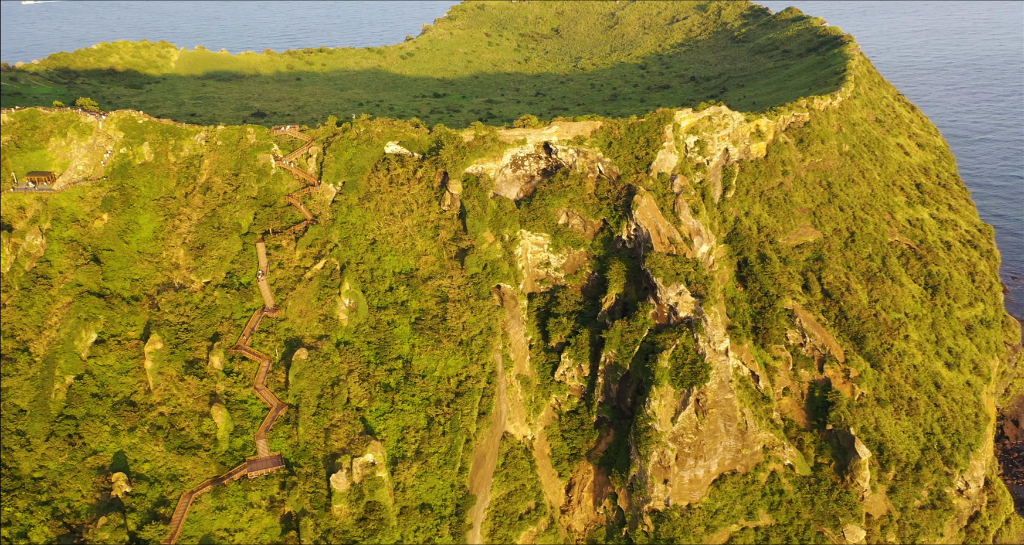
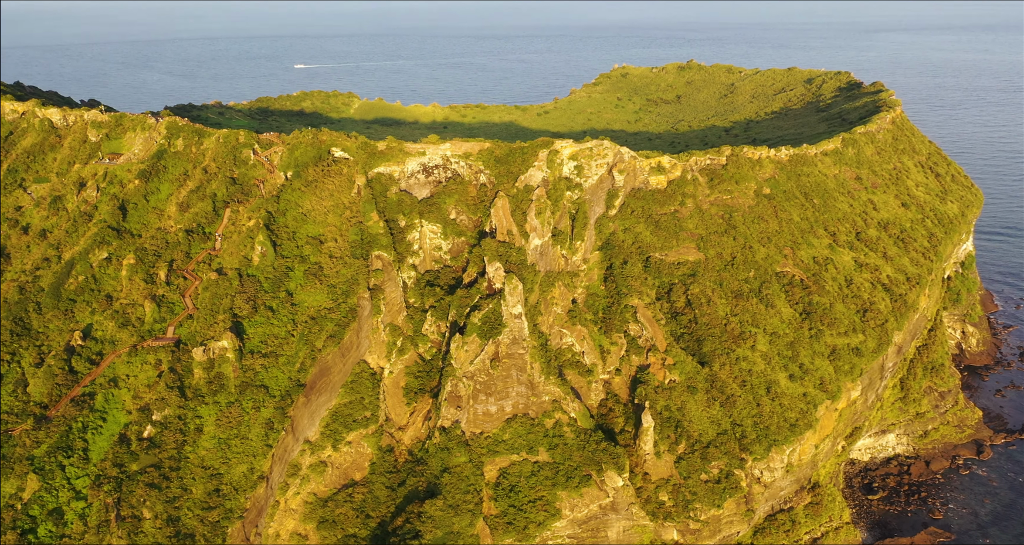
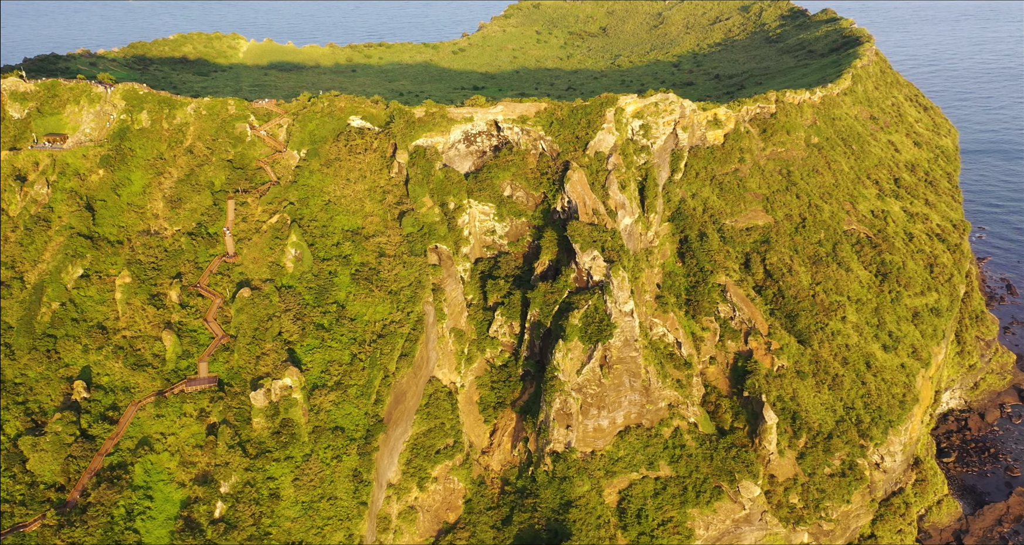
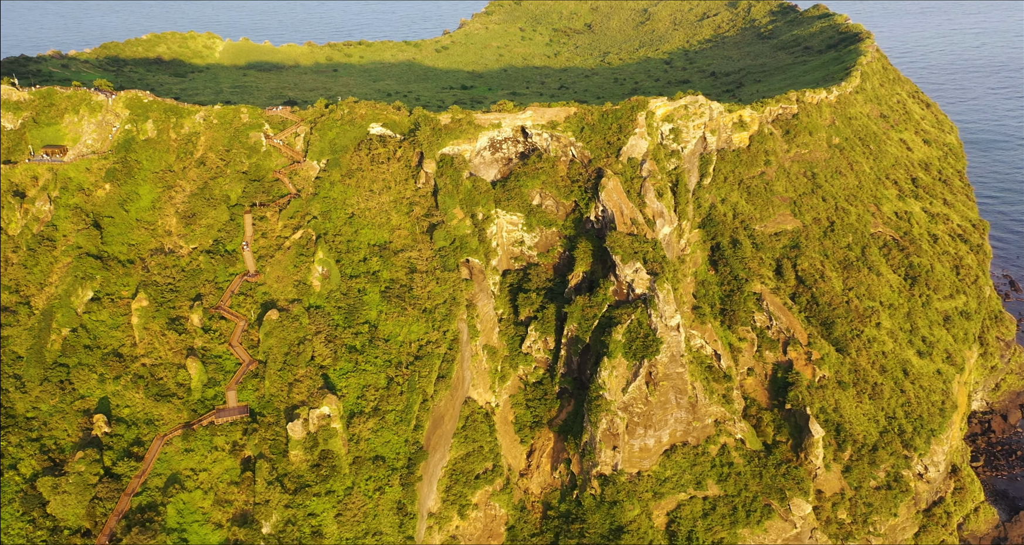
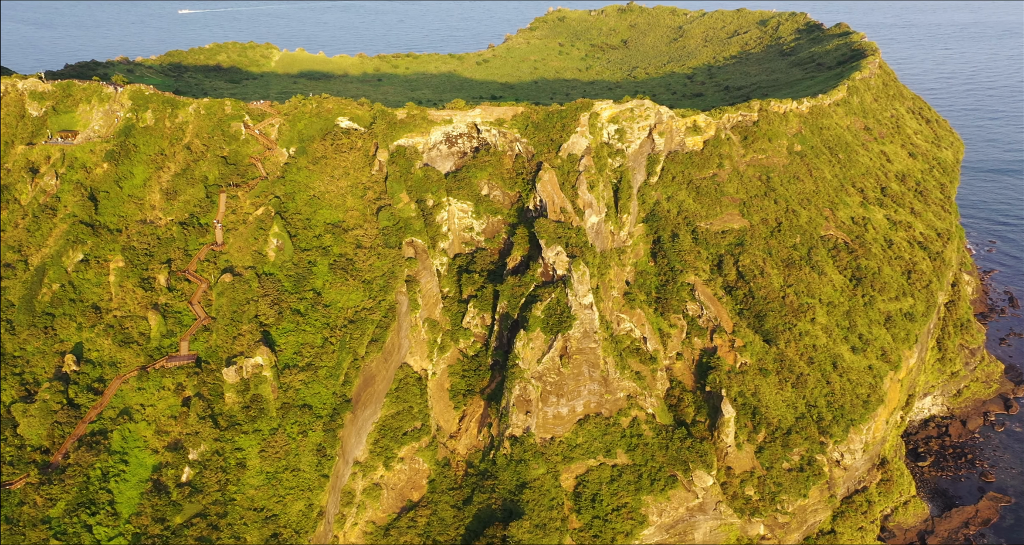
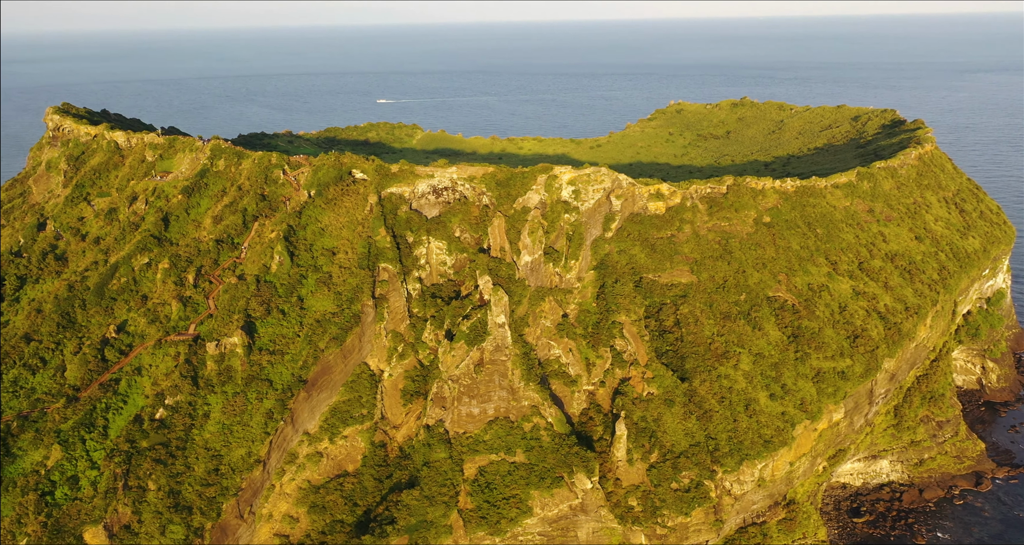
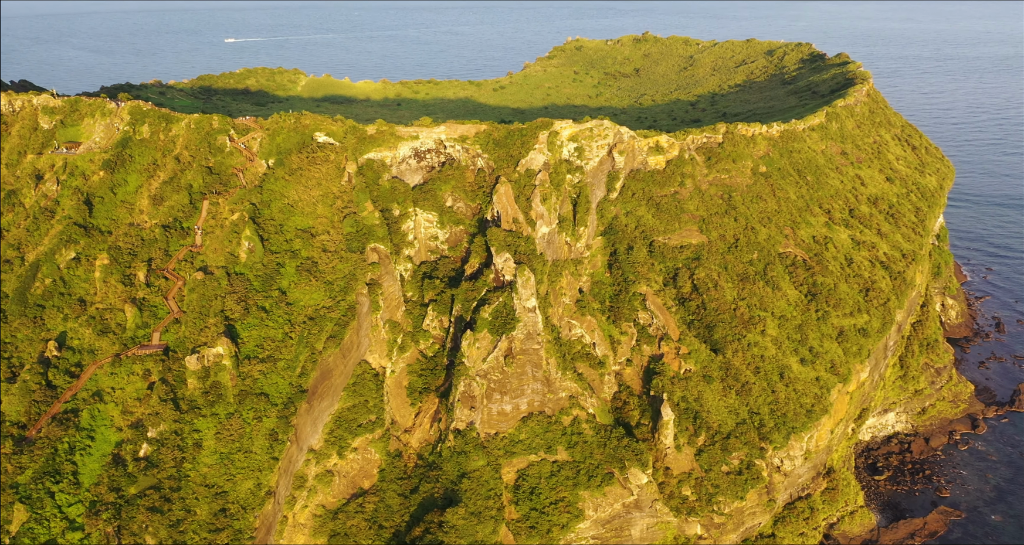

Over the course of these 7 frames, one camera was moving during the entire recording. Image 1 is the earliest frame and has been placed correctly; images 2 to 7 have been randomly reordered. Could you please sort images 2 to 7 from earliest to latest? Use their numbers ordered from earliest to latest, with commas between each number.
4, 3, 5, 7, 2, 6
